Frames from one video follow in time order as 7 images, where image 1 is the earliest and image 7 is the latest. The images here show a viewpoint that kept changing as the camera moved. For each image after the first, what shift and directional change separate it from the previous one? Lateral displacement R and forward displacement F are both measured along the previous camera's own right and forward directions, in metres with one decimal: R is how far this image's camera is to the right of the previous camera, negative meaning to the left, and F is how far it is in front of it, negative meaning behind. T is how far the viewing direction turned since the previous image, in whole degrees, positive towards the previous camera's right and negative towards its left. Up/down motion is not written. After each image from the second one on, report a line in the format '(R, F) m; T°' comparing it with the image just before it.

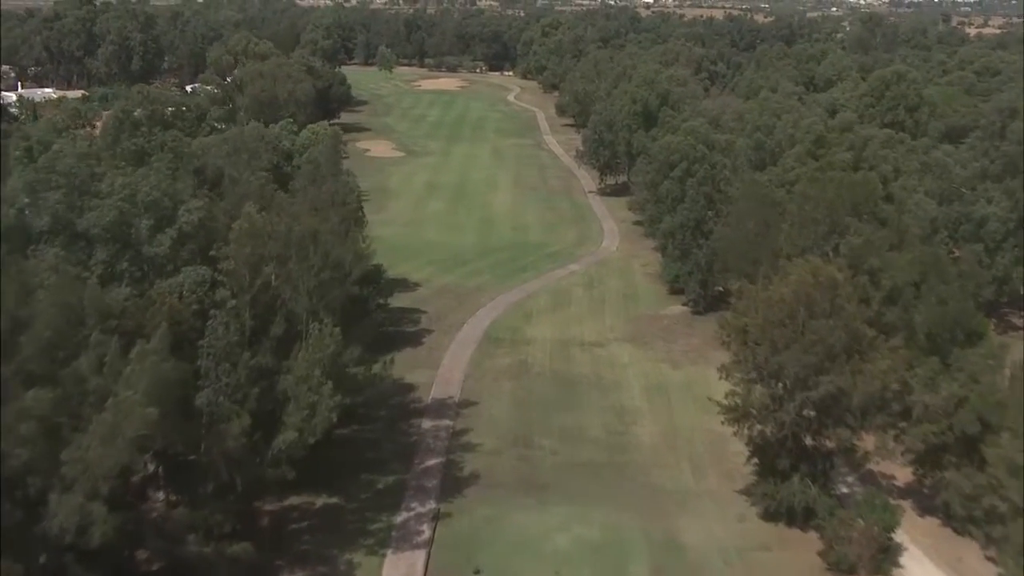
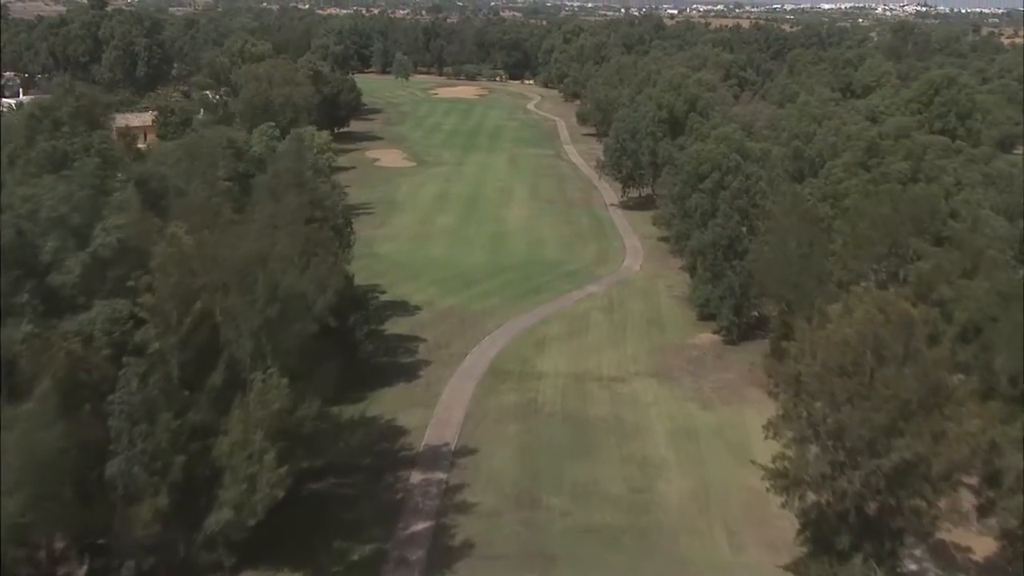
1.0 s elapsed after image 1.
(+0.5, +5.3) m; -1°
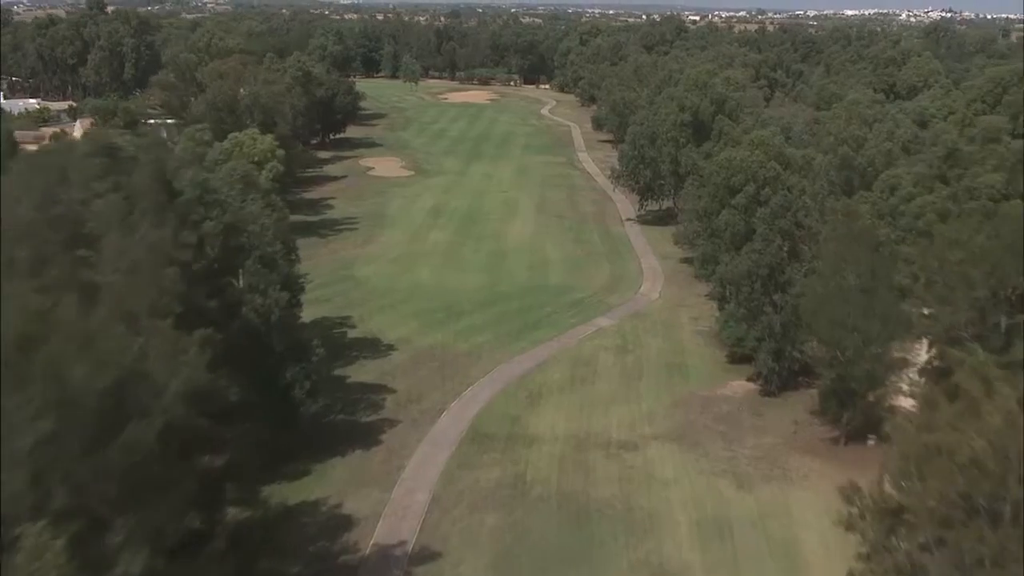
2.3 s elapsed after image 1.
(+0.9, +8.0) m; -1°
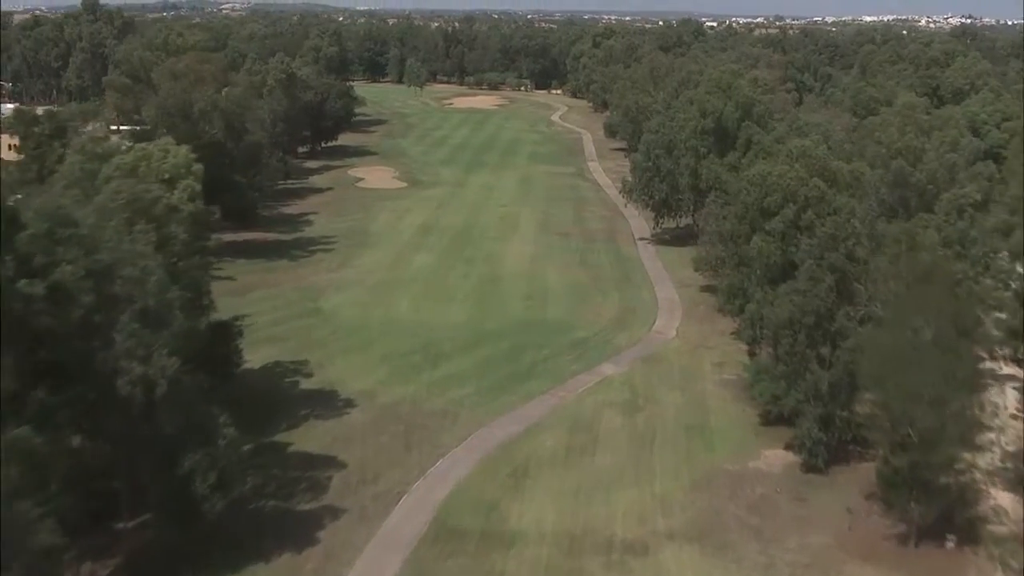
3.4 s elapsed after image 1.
(+0.8, +7.1) m; -1°
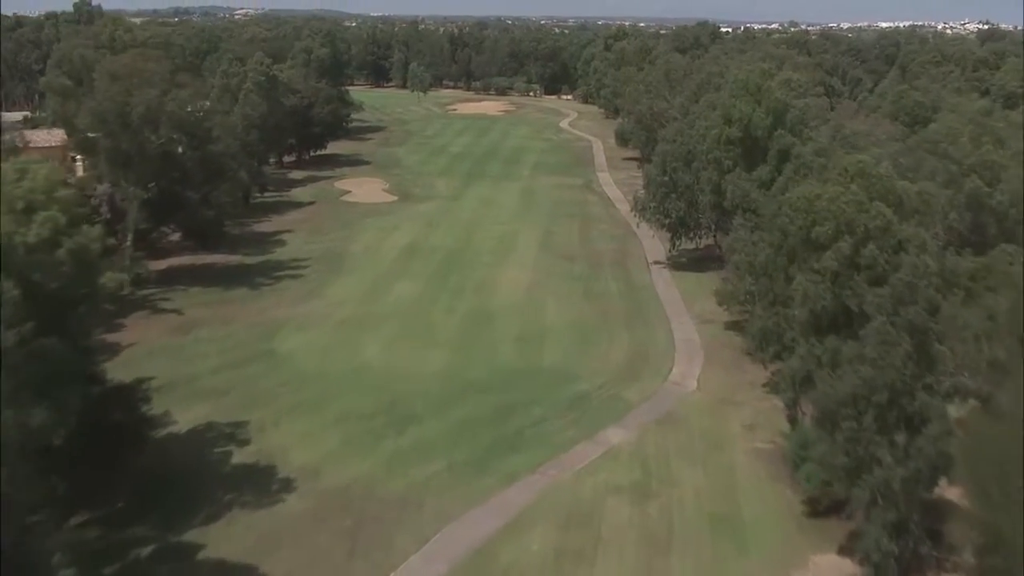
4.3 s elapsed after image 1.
(+0.7, +6.7) m; -1°
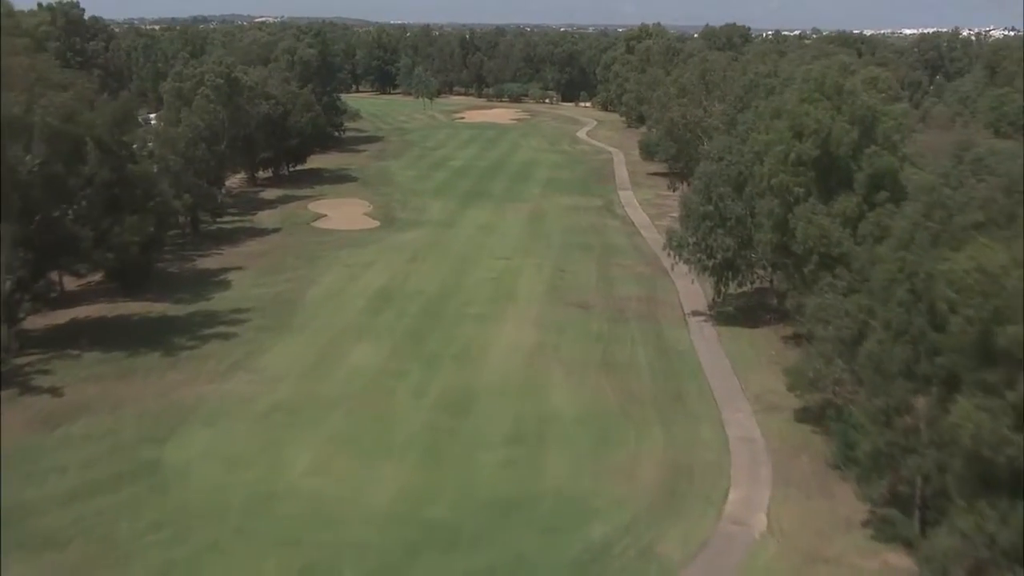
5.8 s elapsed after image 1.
(+0.7, +10.6) m; -1°
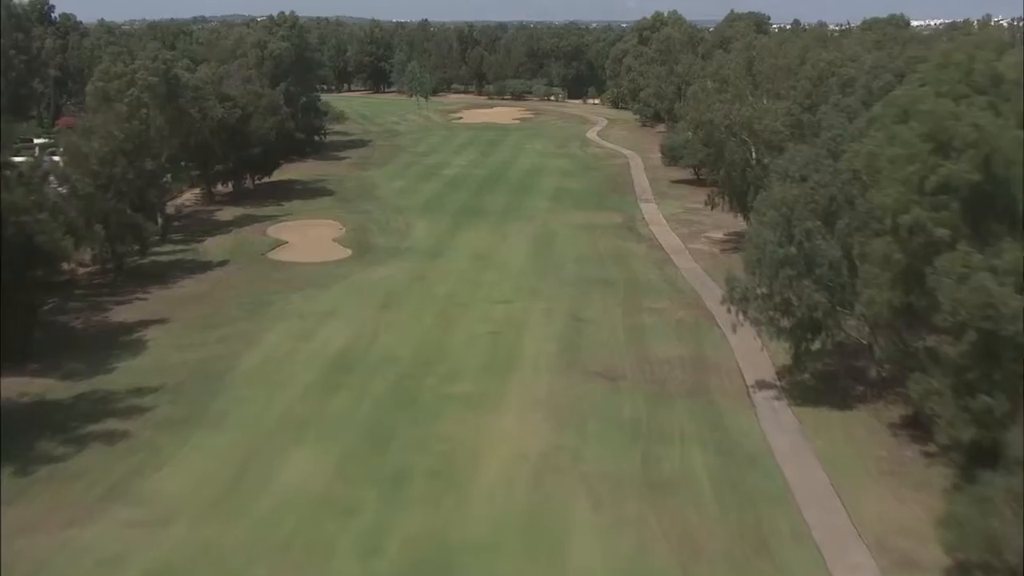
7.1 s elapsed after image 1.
(+0.1, +10.1) m; 0°
